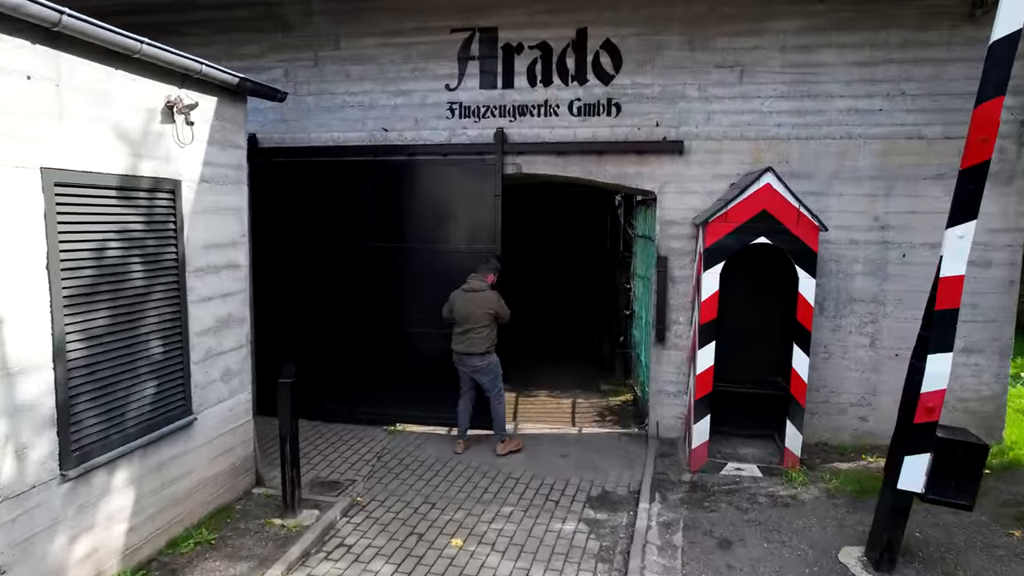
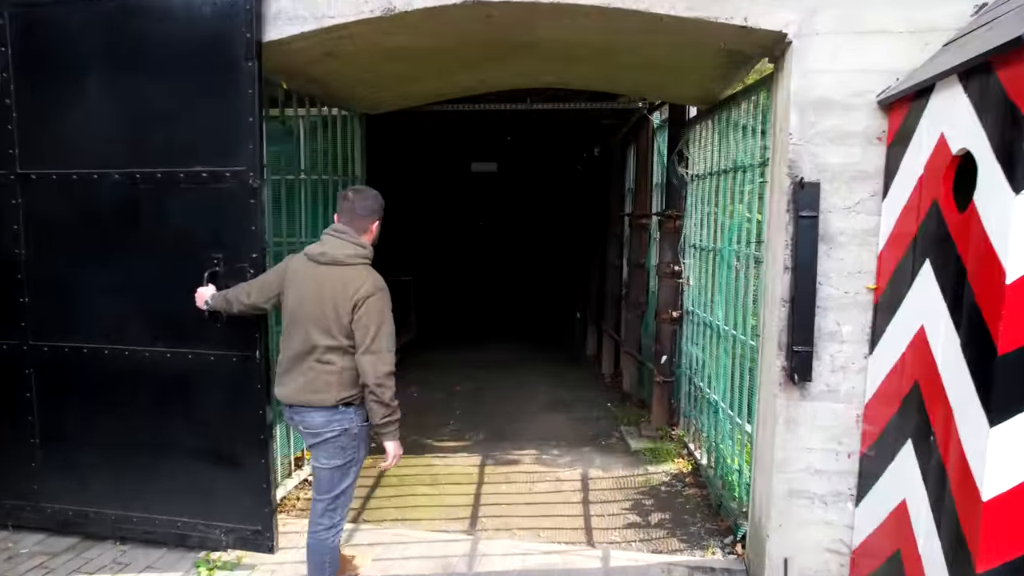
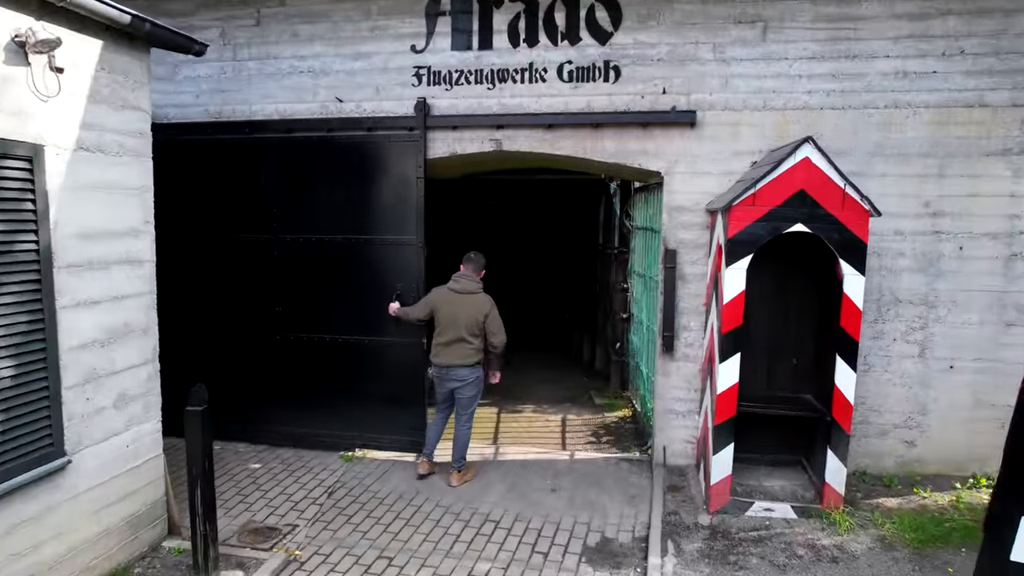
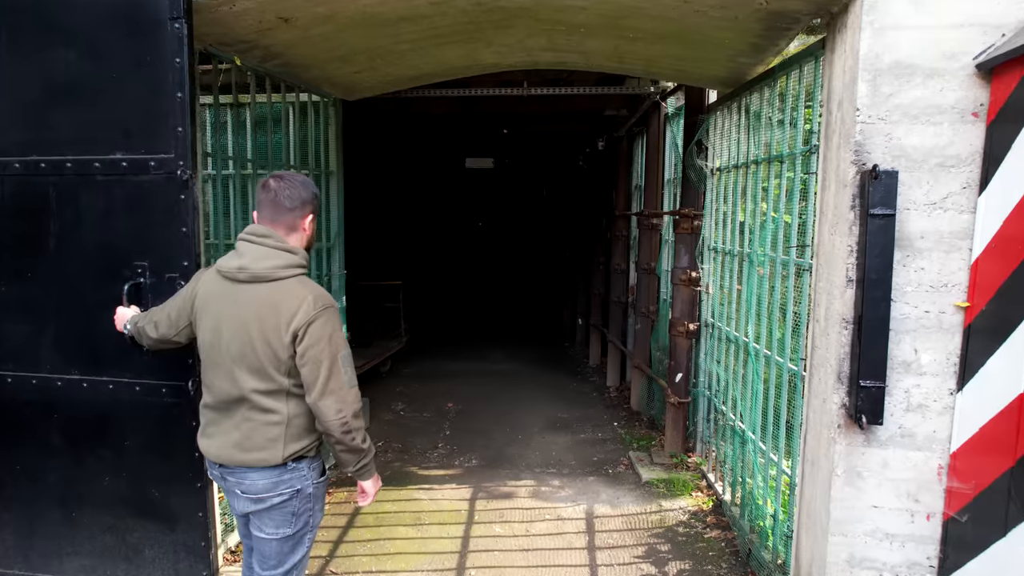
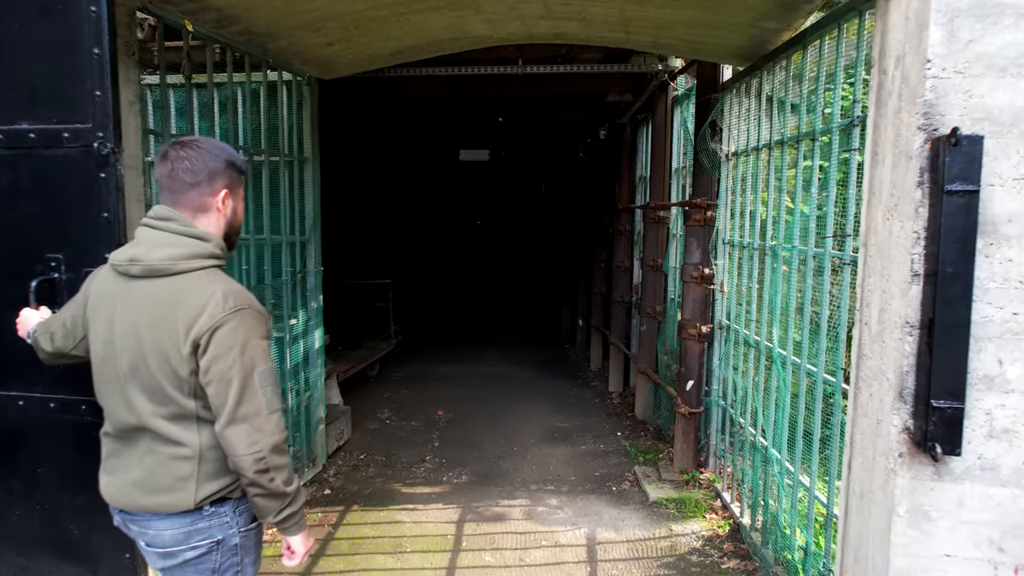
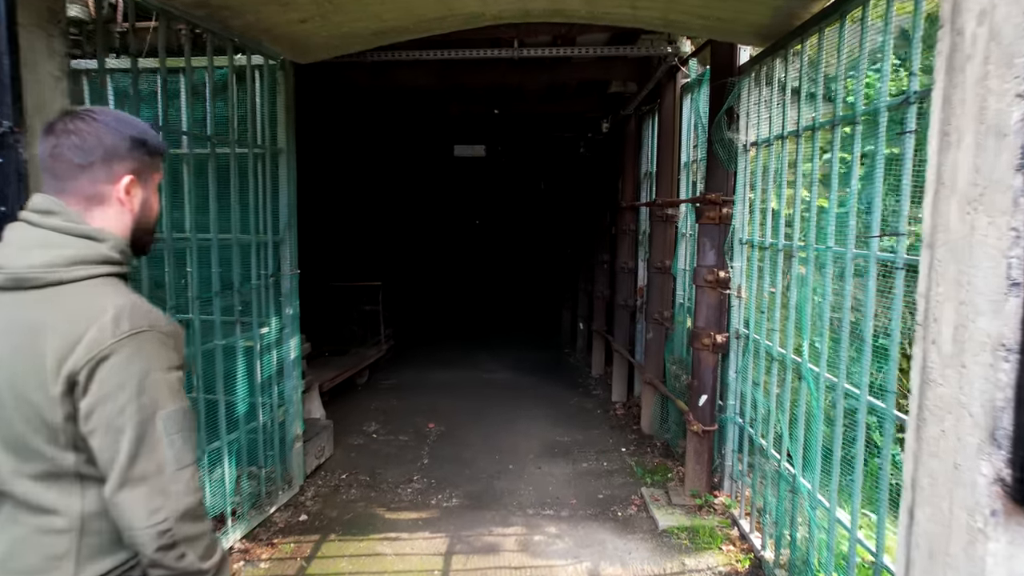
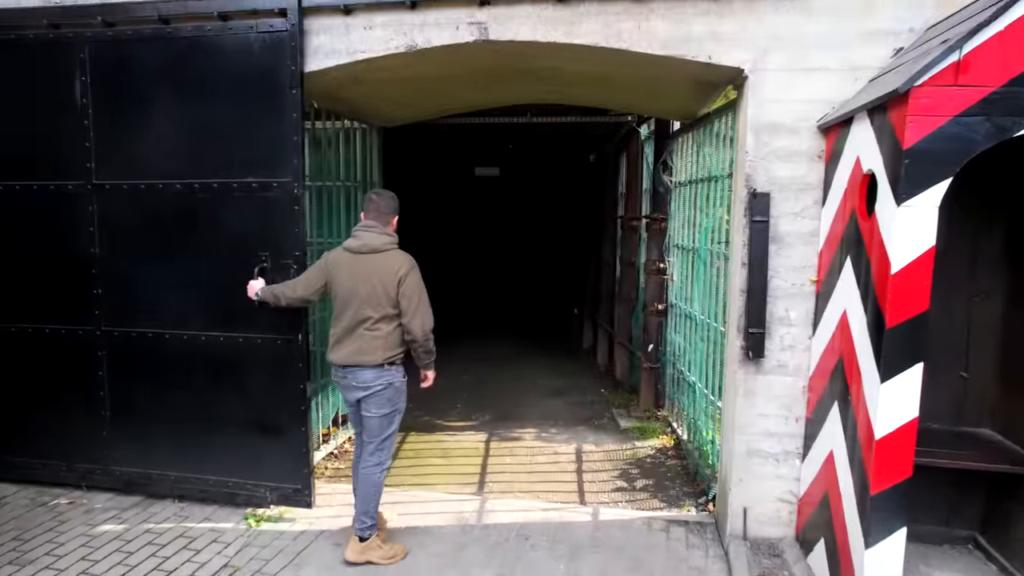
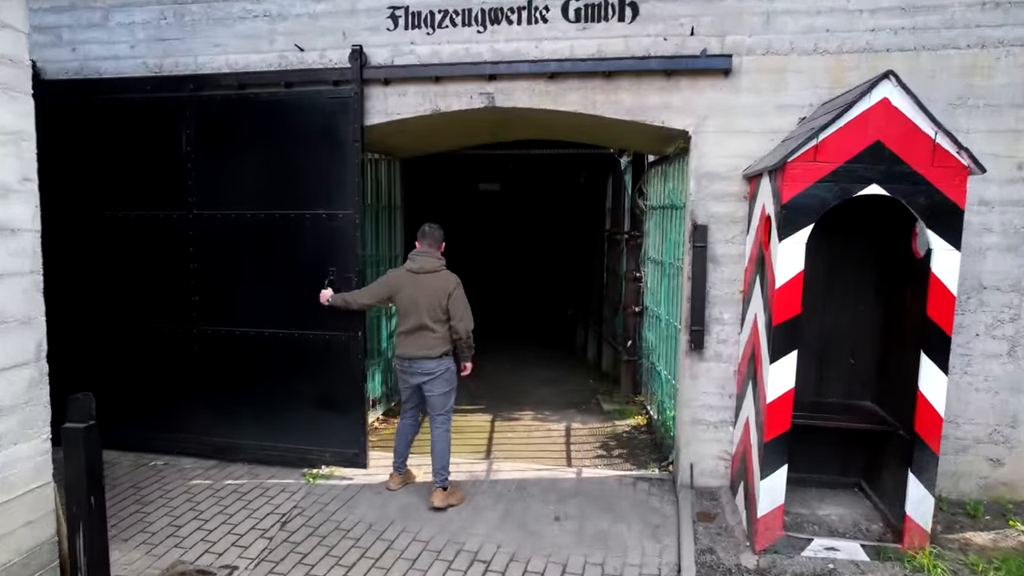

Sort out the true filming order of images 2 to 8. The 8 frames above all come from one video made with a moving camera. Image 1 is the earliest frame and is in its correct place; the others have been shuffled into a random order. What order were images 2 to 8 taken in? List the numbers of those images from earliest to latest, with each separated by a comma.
3, 8, 7, 2, 4, 5, 6
